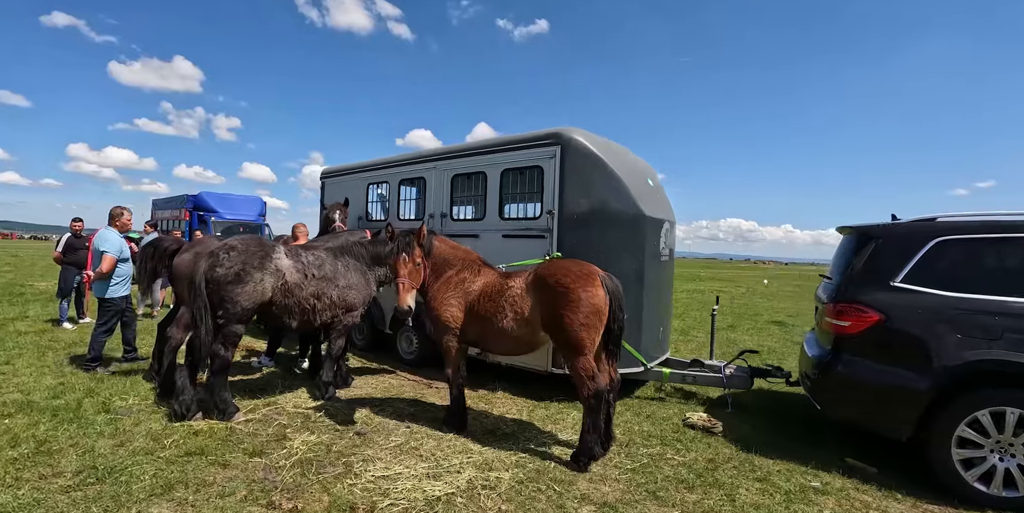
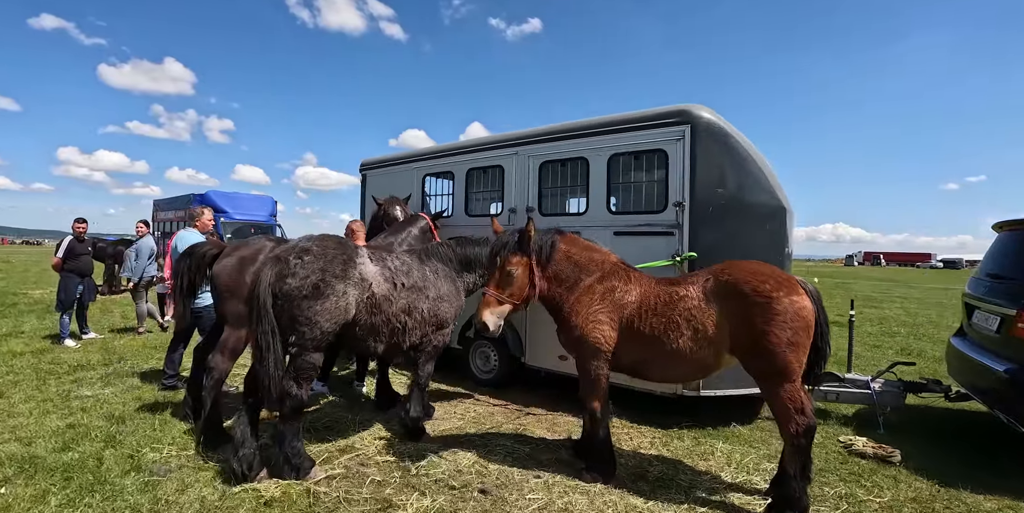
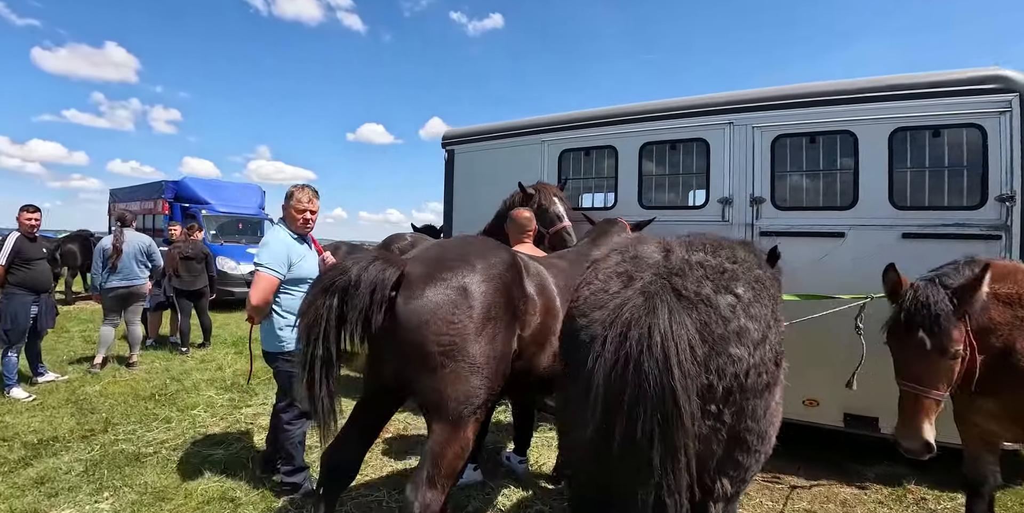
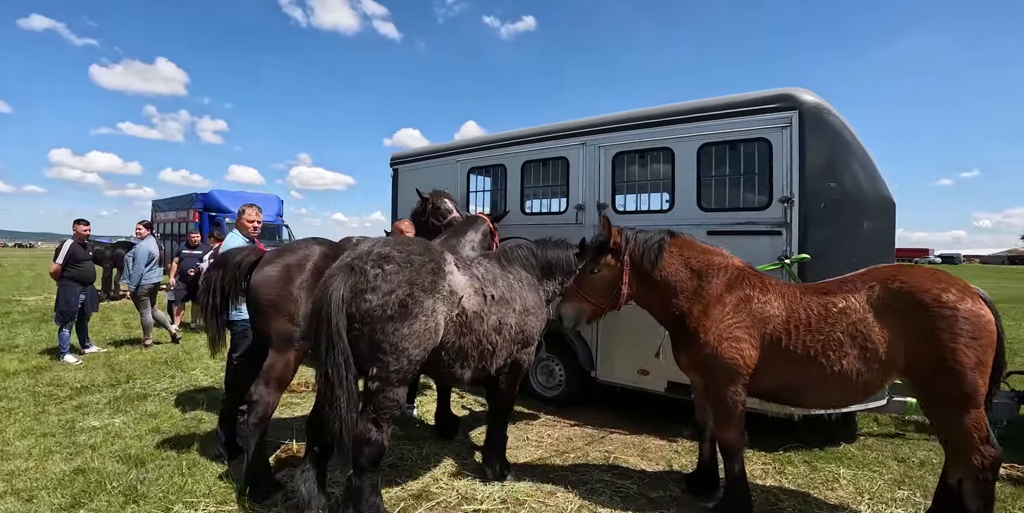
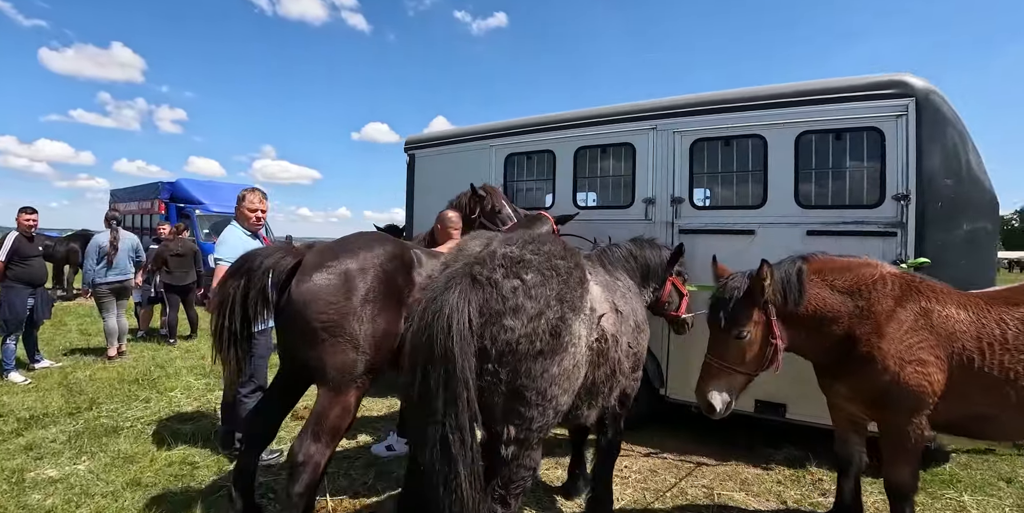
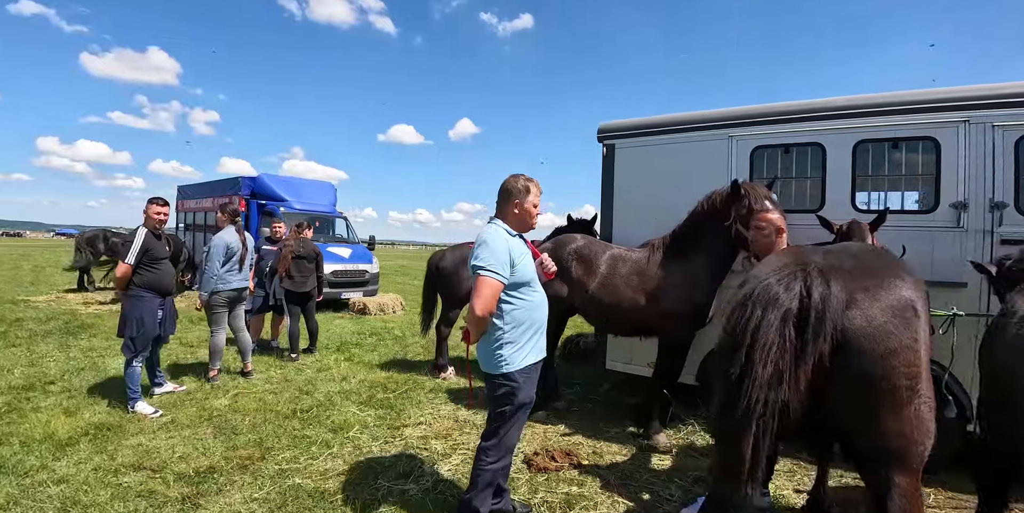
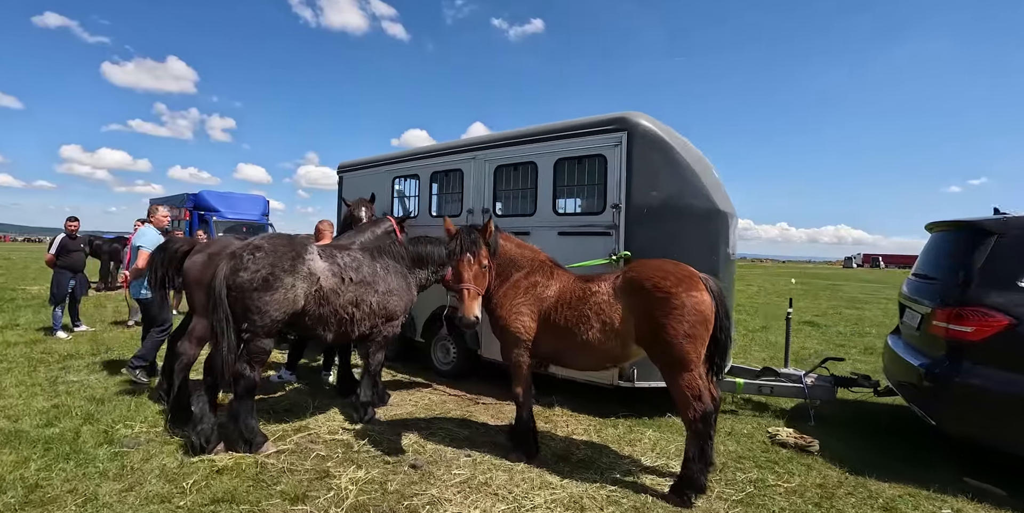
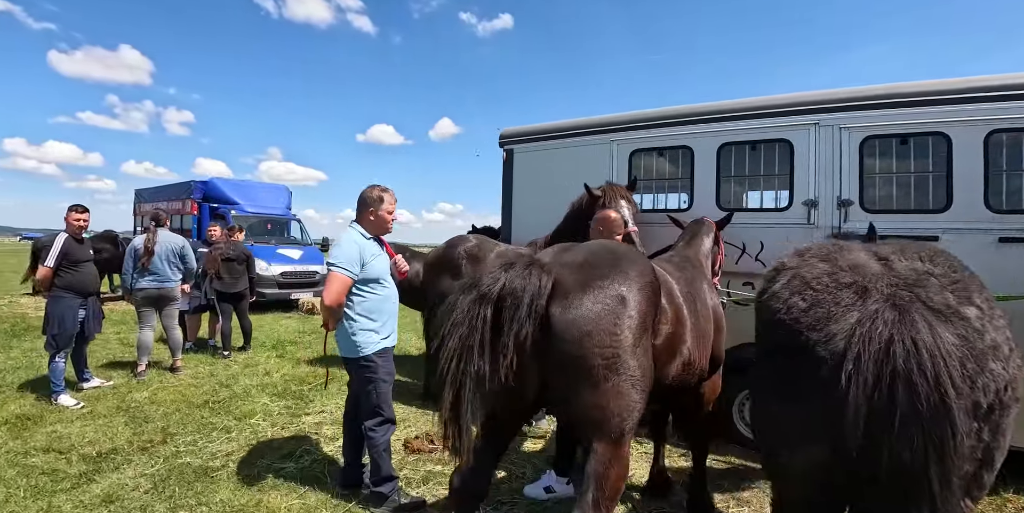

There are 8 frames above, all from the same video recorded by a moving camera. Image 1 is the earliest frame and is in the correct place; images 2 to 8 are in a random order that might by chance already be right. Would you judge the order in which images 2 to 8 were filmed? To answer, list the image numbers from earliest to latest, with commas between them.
7, 2, 4, 5, 3, 8, 6
